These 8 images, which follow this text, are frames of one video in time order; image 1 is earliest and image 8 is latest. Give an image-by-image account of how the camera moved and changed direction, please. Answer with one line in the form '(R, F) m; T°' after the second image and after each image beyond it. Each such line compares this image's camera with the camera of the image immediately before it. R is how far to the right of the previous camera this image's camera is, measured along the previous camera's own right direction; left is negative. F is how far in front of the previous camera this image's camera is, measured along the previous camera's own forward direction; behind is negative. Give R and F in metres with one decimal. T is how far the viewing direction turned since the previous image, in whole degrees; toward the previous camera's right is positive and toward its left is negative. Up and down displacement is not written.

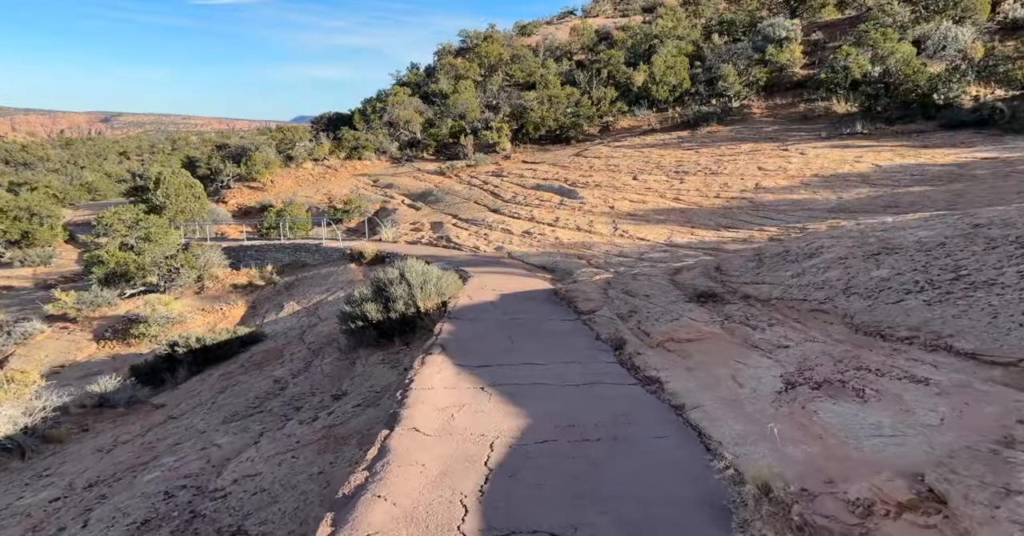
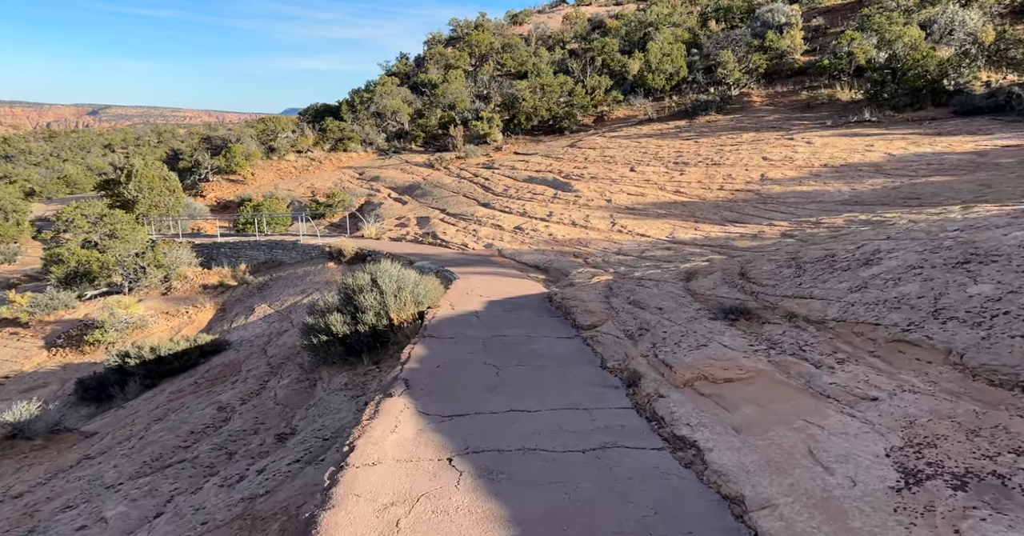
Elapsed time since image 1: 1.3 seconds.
(+0.1, +0.9) m; +1°
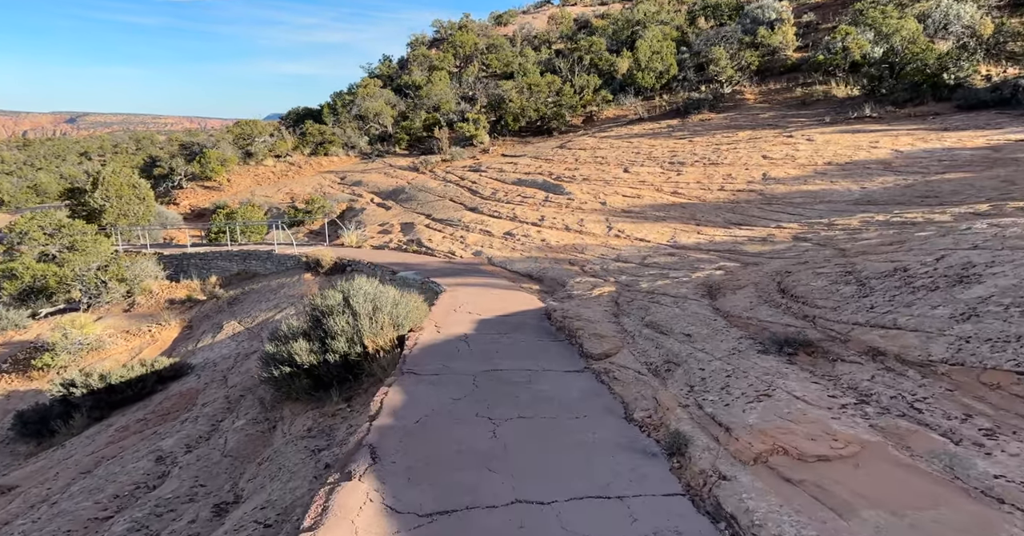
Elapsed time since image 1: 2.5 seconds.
(0.0, +0.8) m; +1°
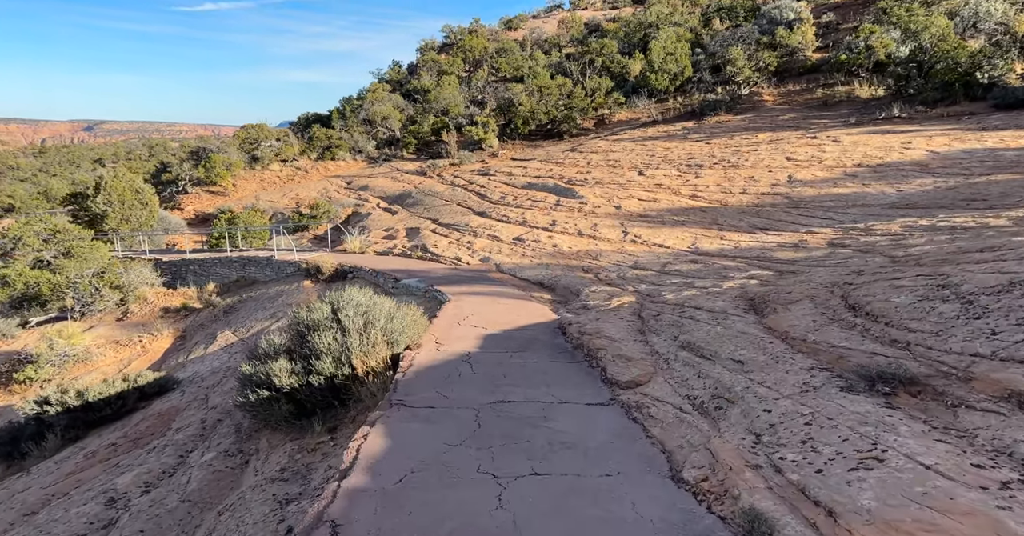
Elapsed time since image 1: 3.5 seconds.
(0.0, +0.6) m; -1°
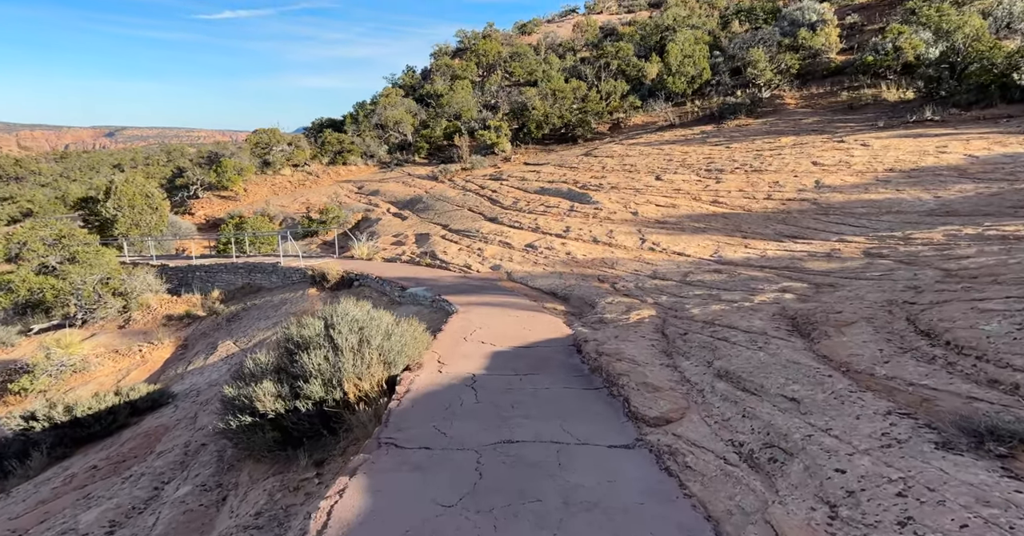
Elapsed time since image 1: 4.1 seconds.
(0.0, +0.5) m; -1°
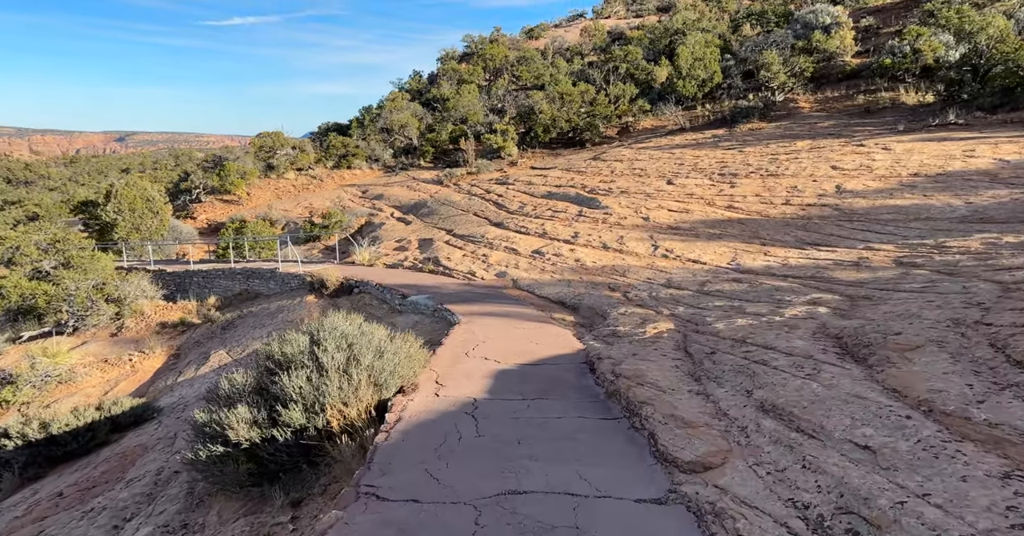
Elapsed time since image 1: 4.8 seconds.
(0.0, +0.5) m; -1°
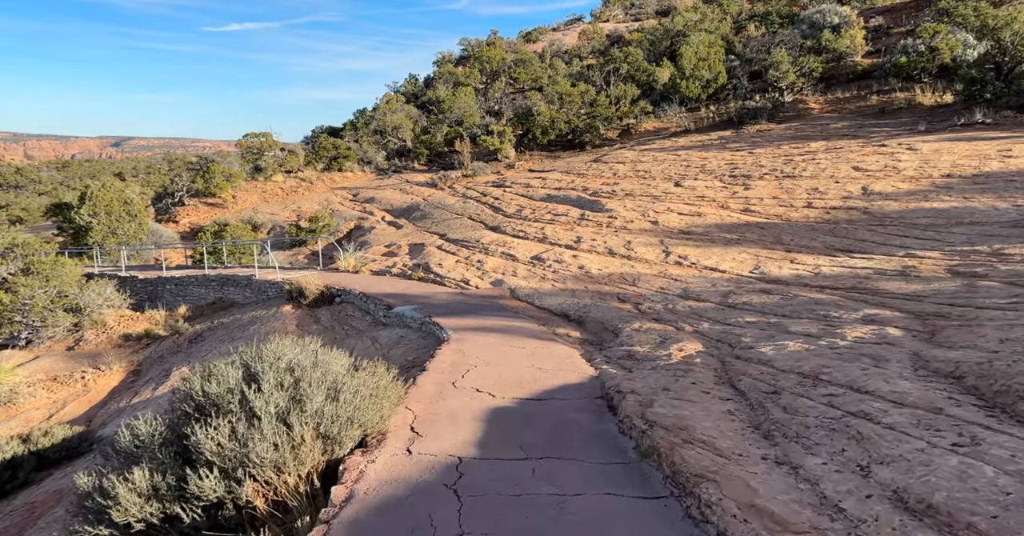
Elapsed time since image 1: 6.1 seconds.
(0.0, +0.9) m; 0°
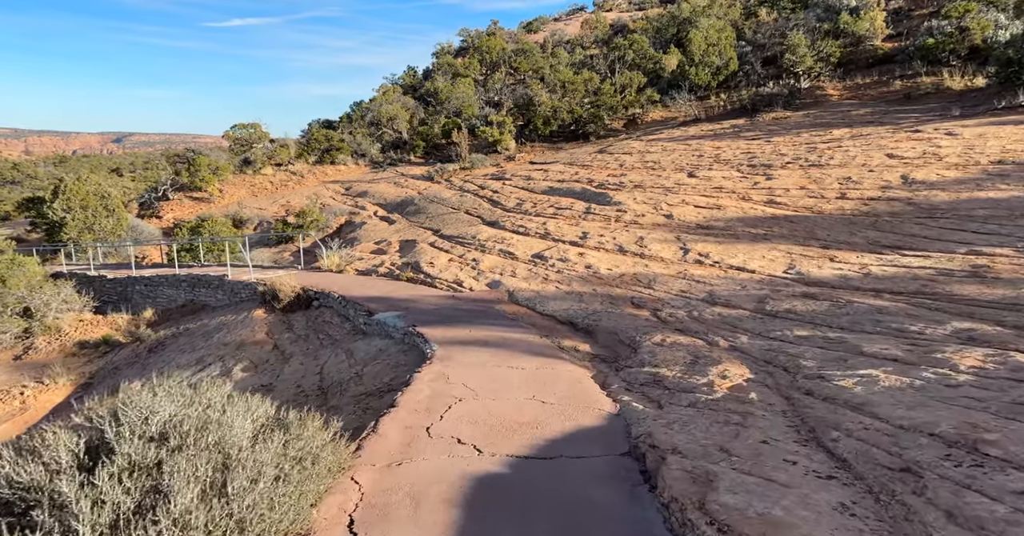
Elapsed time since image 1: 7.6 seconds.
(0.0, +1.1) m; 0°
